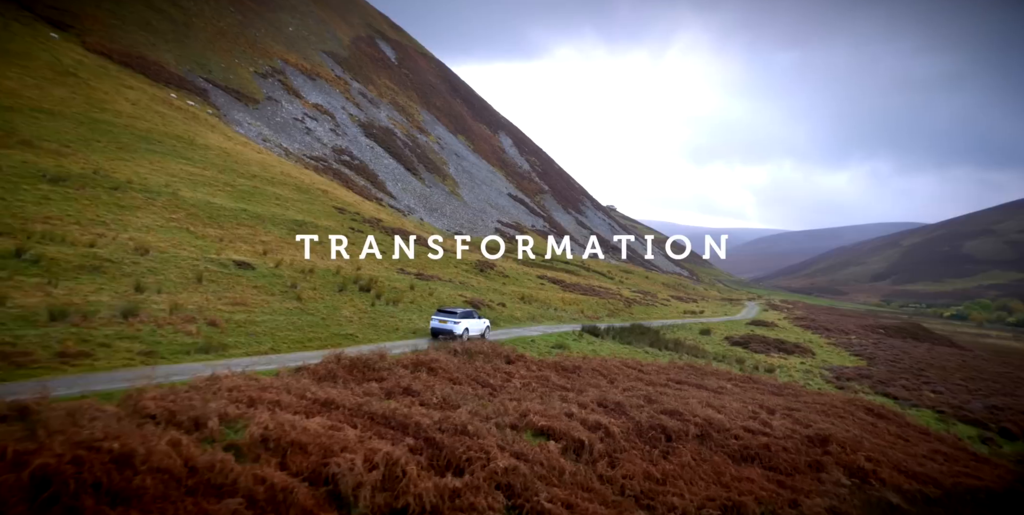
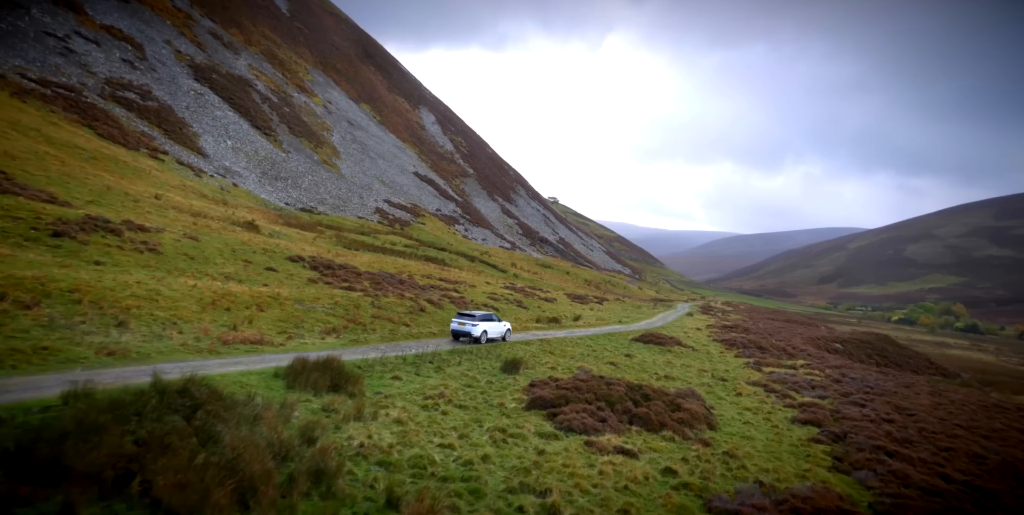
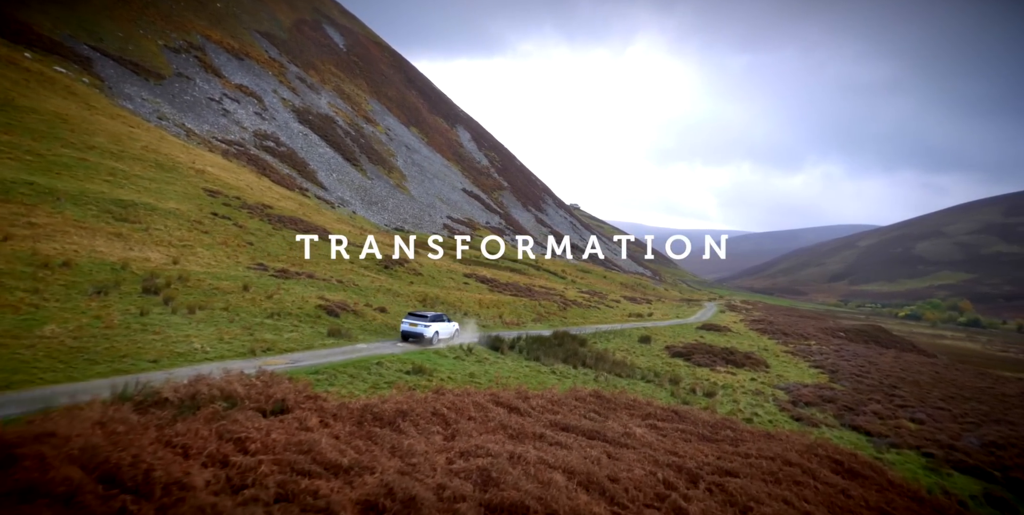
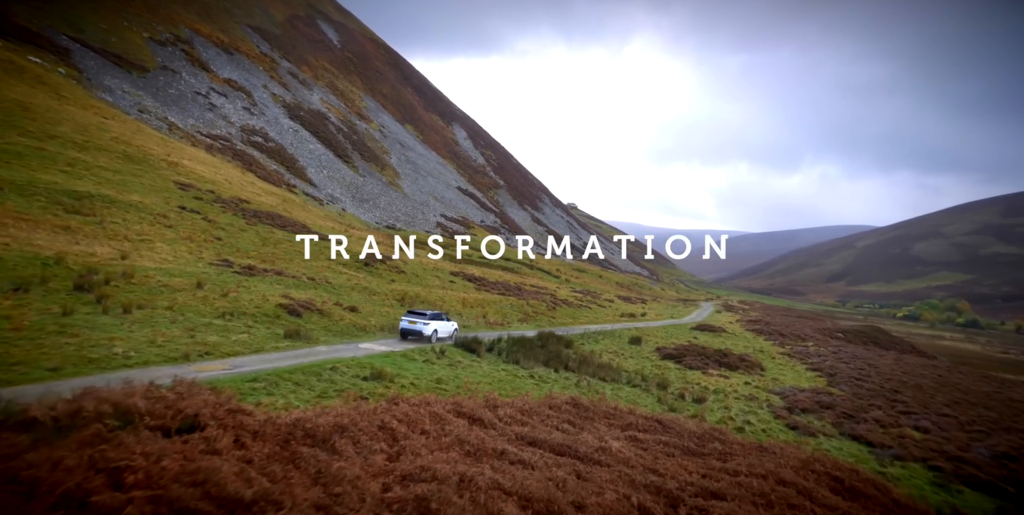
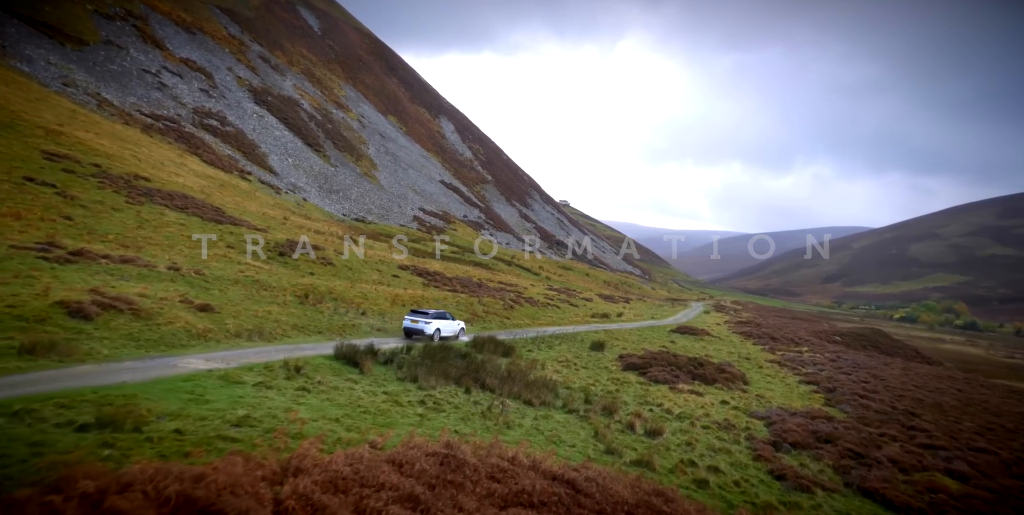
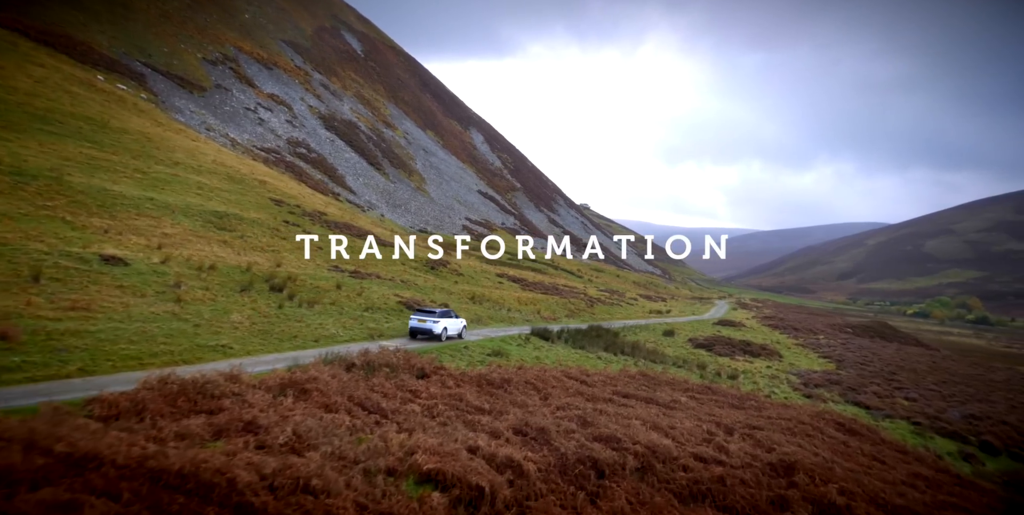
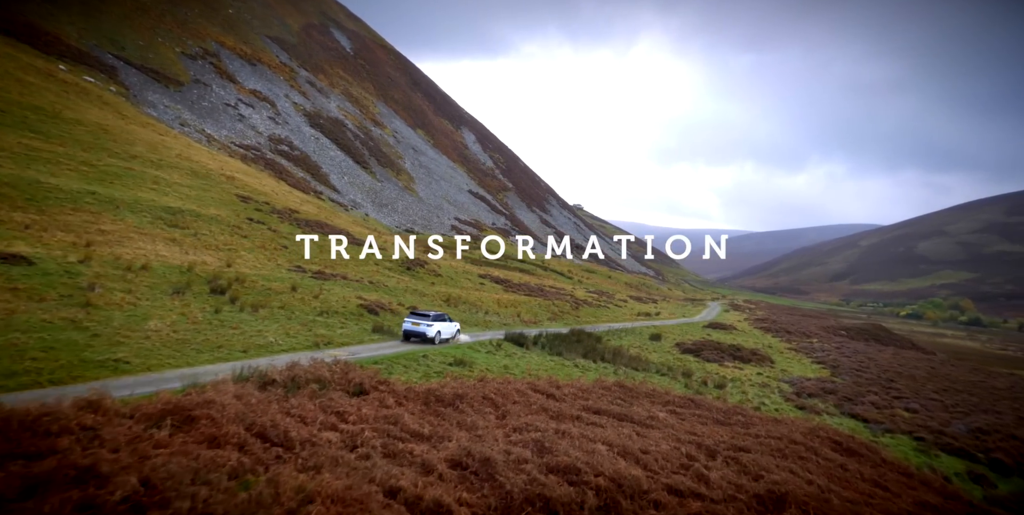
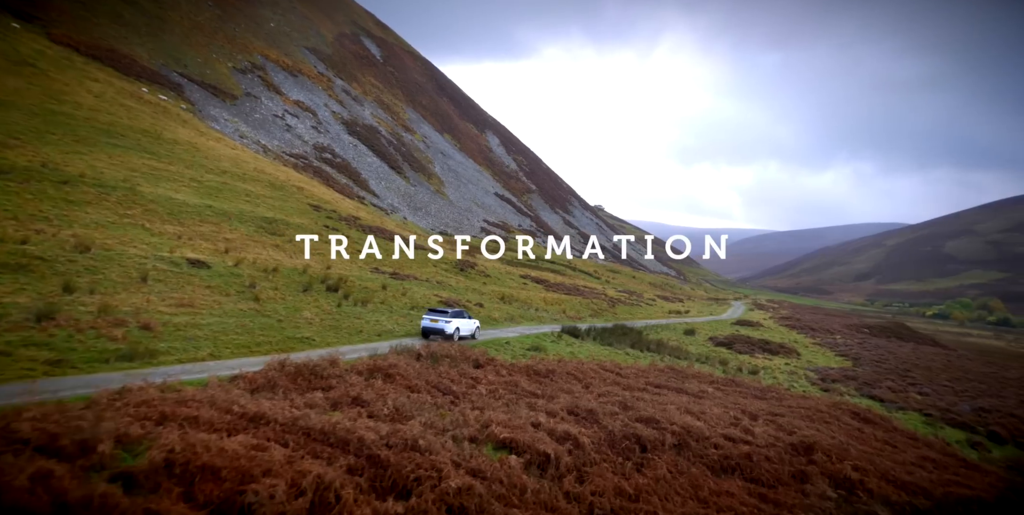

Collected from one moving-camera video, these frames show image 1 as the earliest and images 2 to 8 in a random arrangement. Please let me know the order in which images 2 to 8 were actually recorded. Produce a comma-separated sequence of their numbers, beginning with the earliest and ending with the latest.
8, 6, 7, 3, 4, 5, 2
